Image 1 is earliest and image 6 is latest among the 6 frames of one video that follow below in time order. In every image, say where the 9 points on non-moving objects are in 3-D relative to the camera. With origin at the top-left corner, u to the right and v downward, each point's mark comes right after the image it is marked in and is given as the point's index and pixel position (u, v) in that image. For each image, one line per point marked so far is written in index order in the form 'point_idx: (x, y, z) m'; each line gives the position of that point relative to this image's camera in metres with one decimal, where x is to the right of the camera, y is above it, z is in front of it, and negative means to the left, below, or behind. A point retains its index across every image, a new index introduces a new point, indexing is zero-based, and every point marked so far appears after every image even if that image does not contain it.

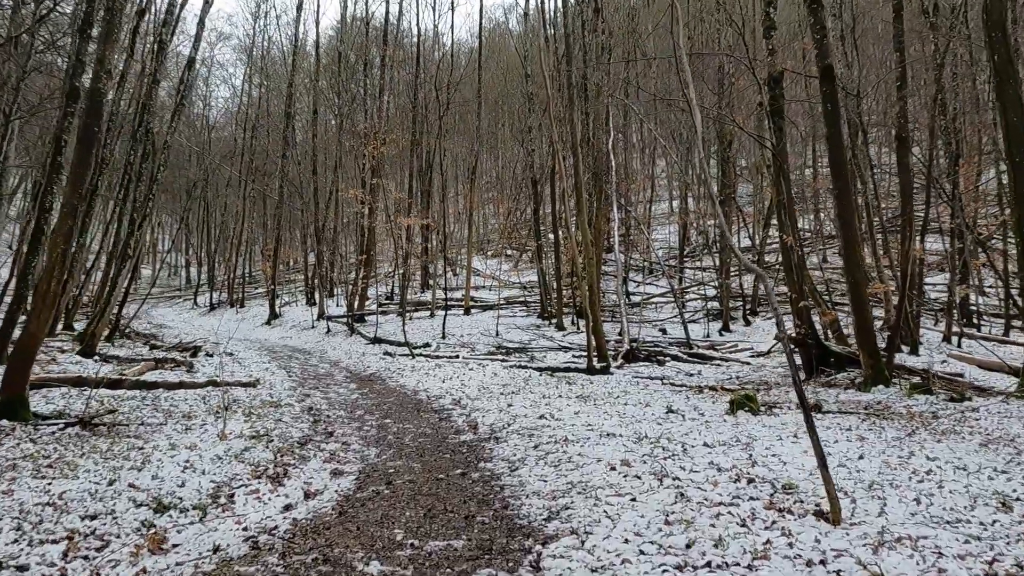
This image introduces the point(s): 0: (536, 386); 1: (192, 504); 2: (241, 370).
0: (+0.3, -1.1, +7.4) m
1: (-1.7, -1.1, +3.4) m
2: (-3.8, -1.1, +9.2) m
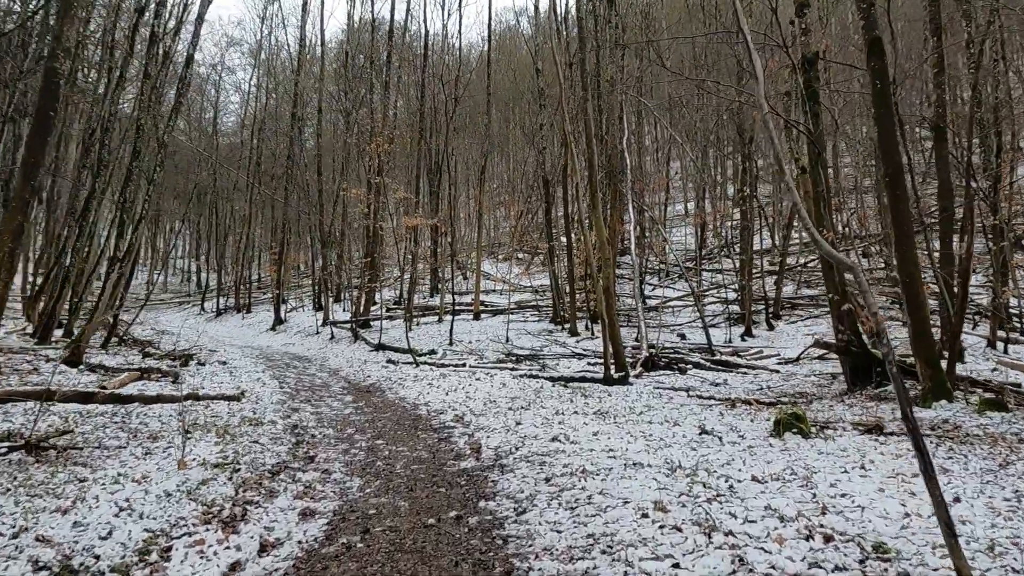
0: (+0.4, -1.1, +6.7) m
1: (-1.6, -1.1, +2.7) m
2: (-3.6, -1.2, +8.5) m
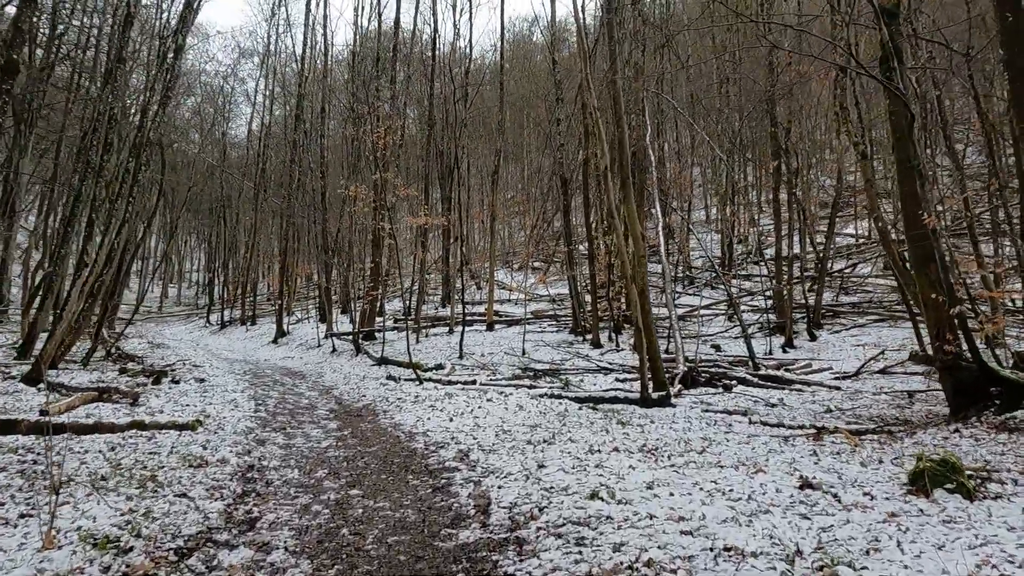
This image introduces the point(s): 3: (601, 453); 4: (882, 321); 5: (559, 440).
0: (+0.5, -1.1, +5.3) m
1: (-1.6, -1.1, +1.4) m
2: (-3.4, -1.3, +7.3) m
3: (+0.6, -1.1, +4.3) m
4: (+8.6, -0.8, +15.5) m
5: (+0.3, -1.1, +4.8) m
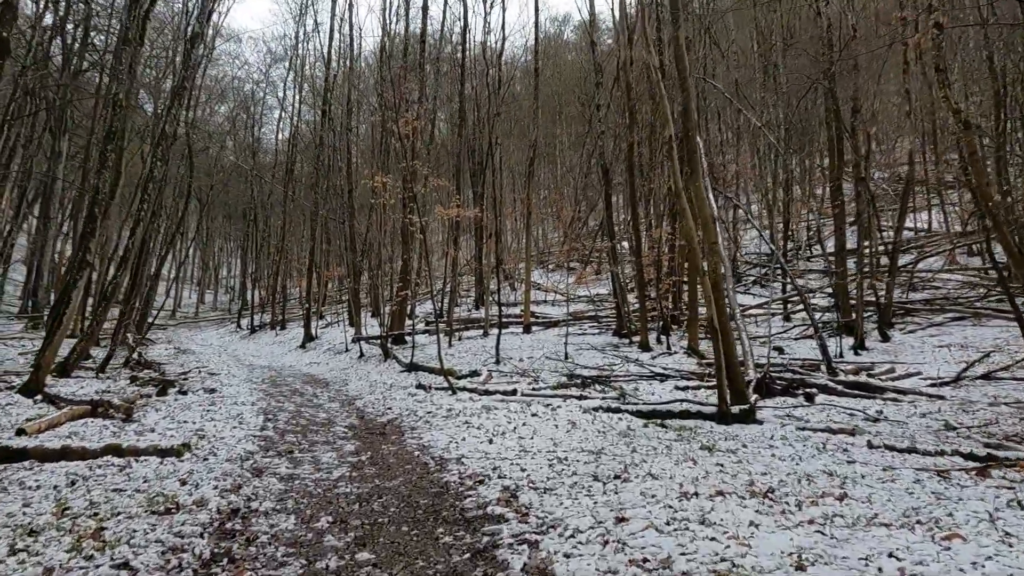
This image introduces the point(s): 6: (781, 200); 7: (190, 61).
0: (+0.9, -1.1, +4.2) m
1: (-1.4, -1.0, +0.4) m
2: (-3.0, -1.2, +6.3) m
3: (+0.9, -1.0, +3.1) m
4: (+9.5, -0.7, +14.0) m
5: (+0.7, -1.0, +3.7) m
6: (+7.6, +2.5, +18.7) m
7: (-6.4, +4.4, +13.2) m
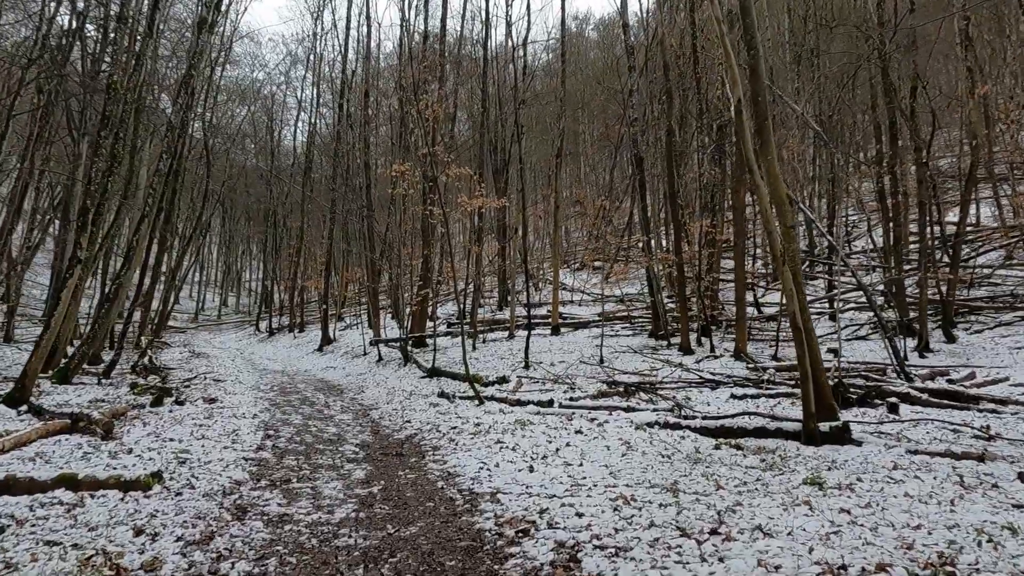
0: (+1.1, -1.0, +3.2) m
1: (-1.3, -1.0, -0.5) m
2: (-2.7, -1.2, +5.4) m
3: (+1.1, -0.9, +2.2) m
4: (+10.0, -0.6, +12.7) m
5: (+0.9, -1.0, +2.7) m
6: (+8.2, +2.6, +17.5) m
7: (-5.9, +4.4, +12.5) m
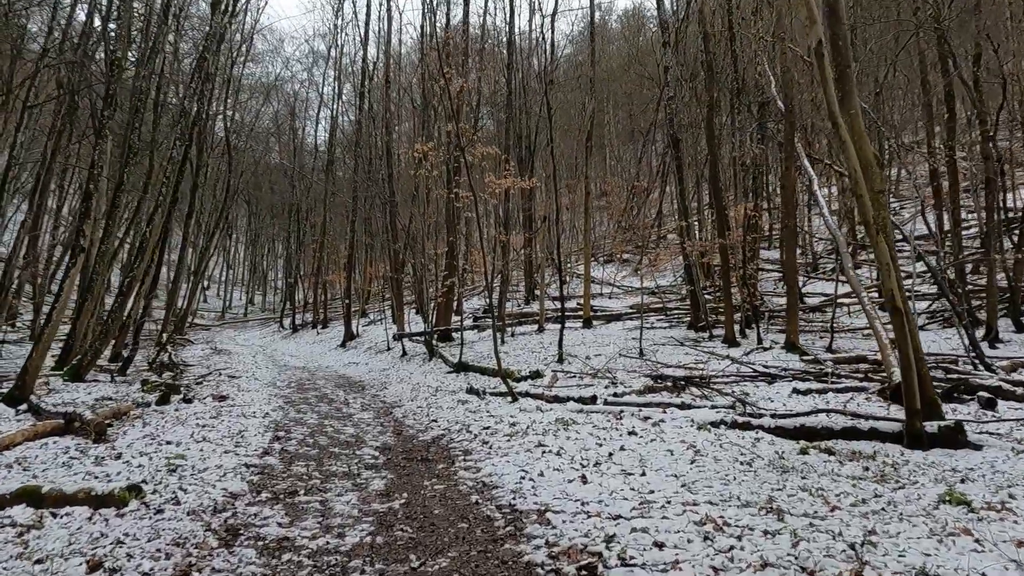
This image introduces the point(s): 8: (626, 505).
0: (+1.3, -0.9, +2.4) m
1: (-1.2, -0.9, -1.2) m
2: (-2.4, -1.1, +4.8) m
3: (+1.3, -0.8, +1.4) m
4: (+10.6, -0.3, +11.6) m
5: (+1.1, -0.8, +1.9) m
6: (+8.9, +2.9, +16.4) m
7: (-5.4, +4.6, +11.9) m
8: (+0.5, -1.0, +3.0) m
